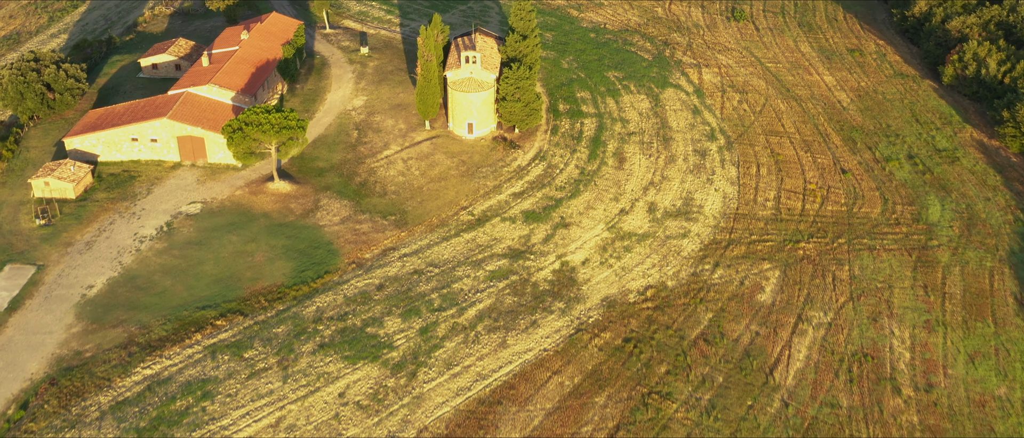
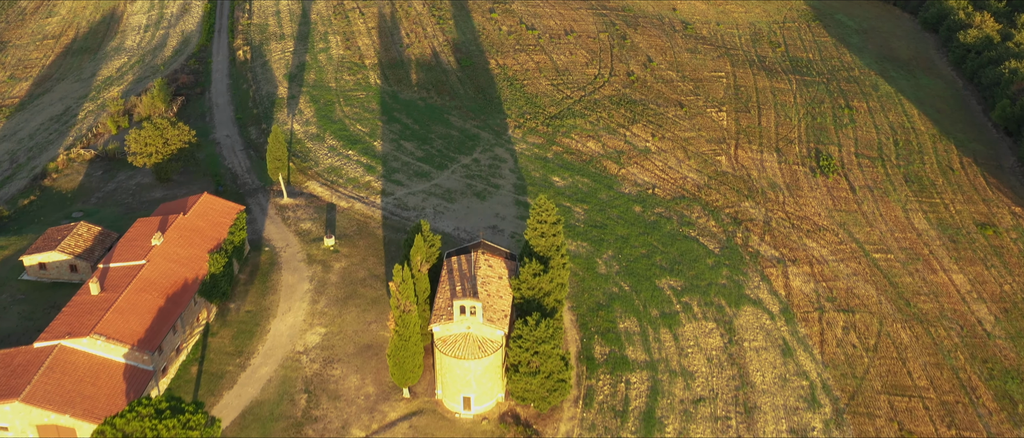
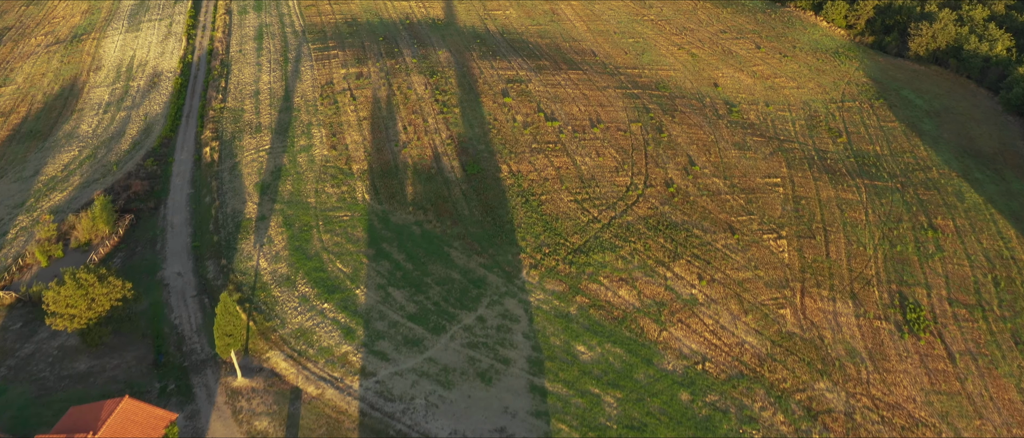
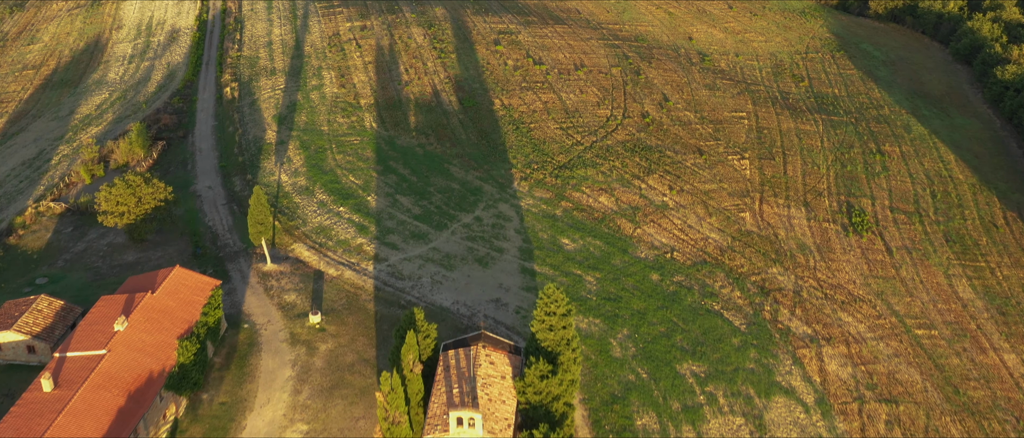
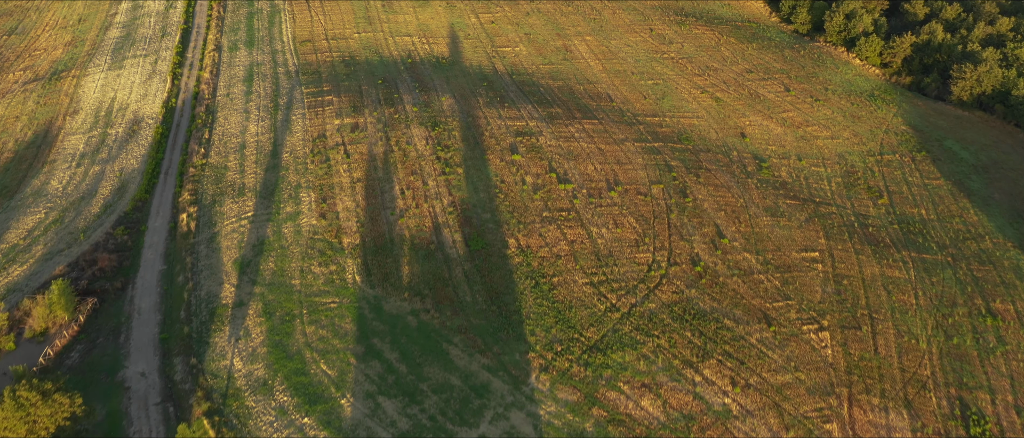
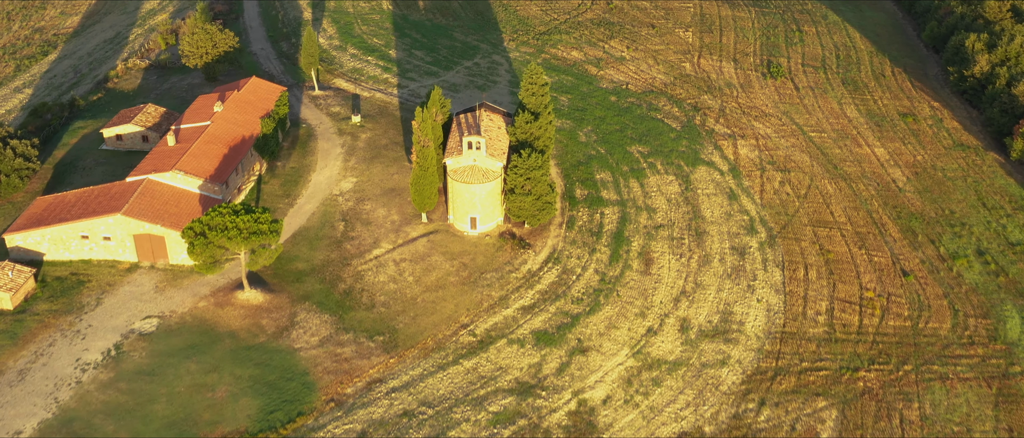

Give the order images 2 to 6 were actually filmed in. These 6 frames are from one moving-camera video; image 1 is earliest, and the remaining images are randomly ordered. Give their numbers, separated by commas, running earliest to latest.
6, 2, 4, 3, 5
